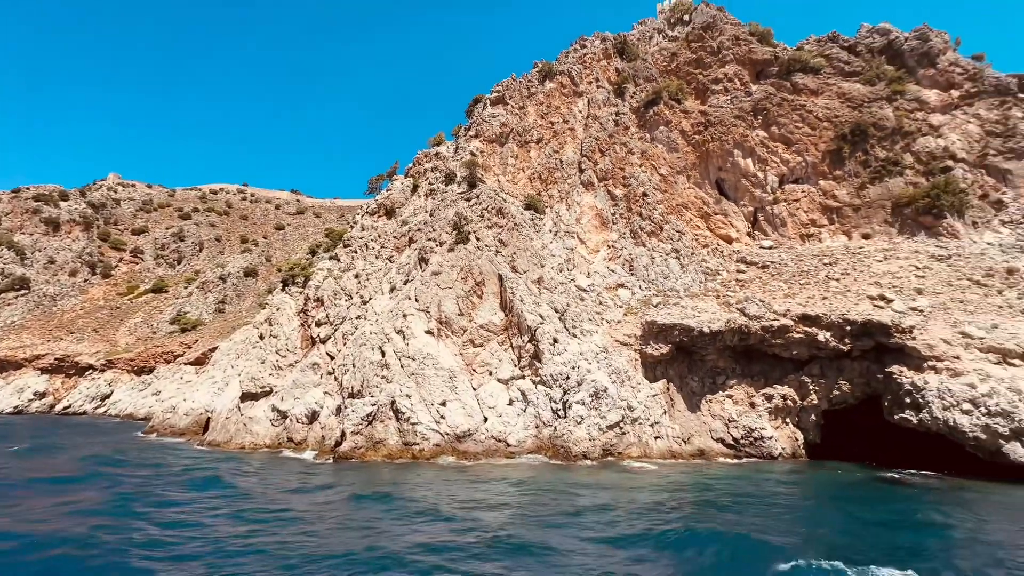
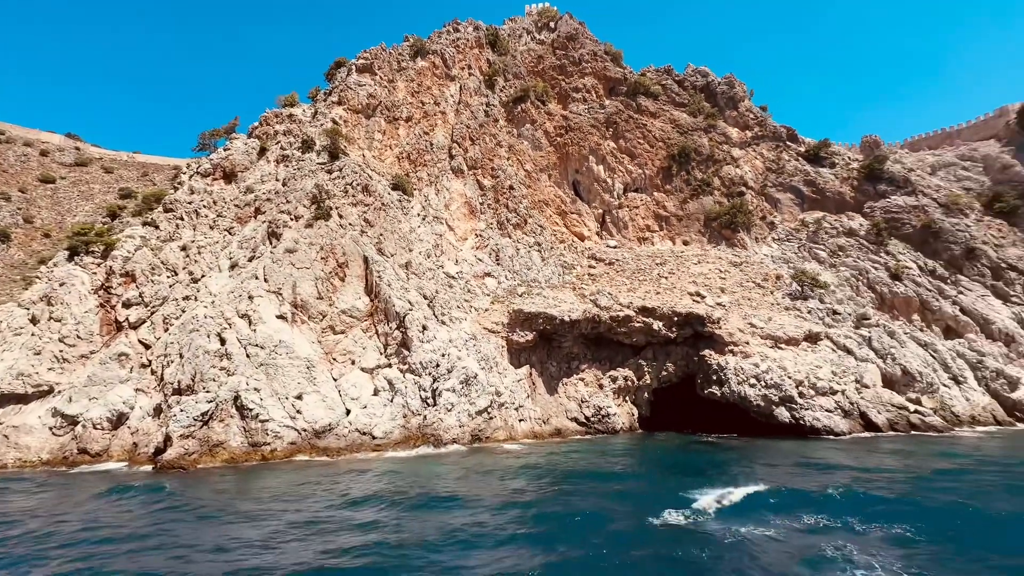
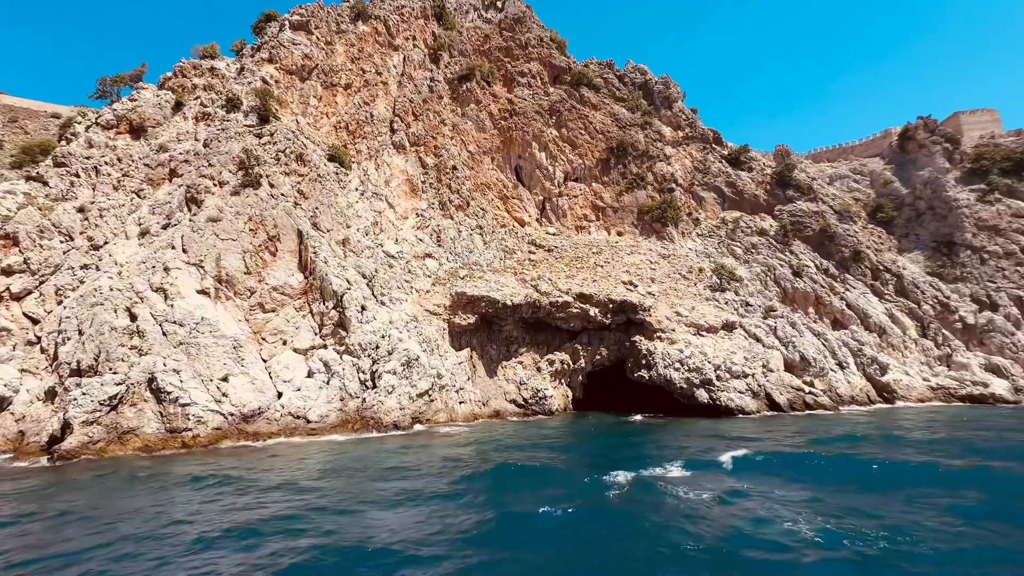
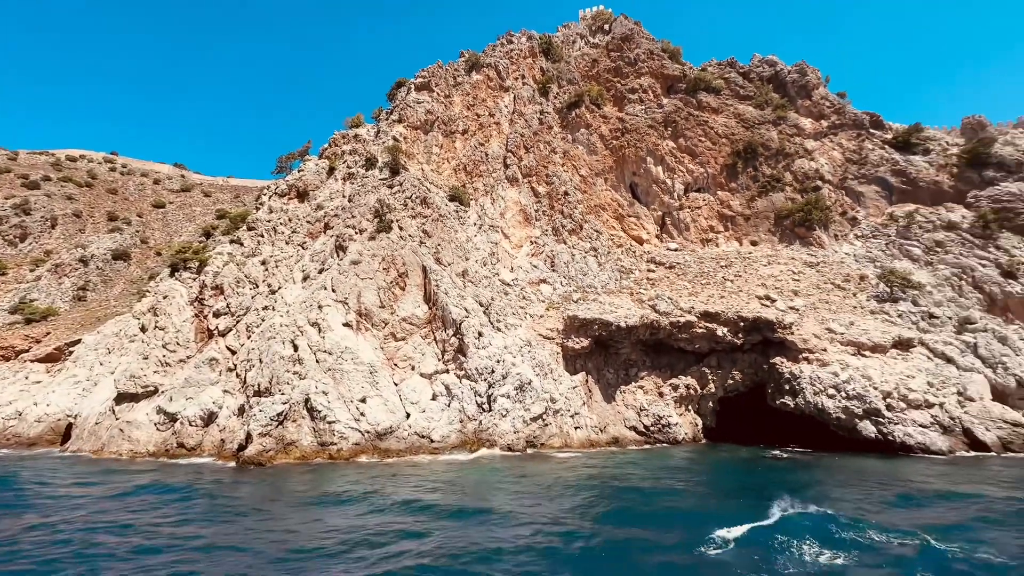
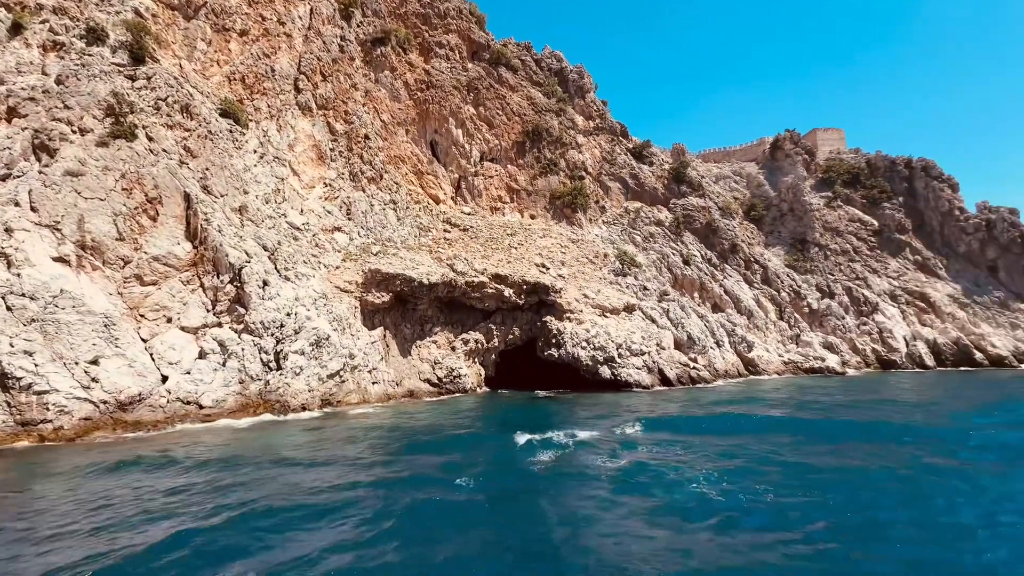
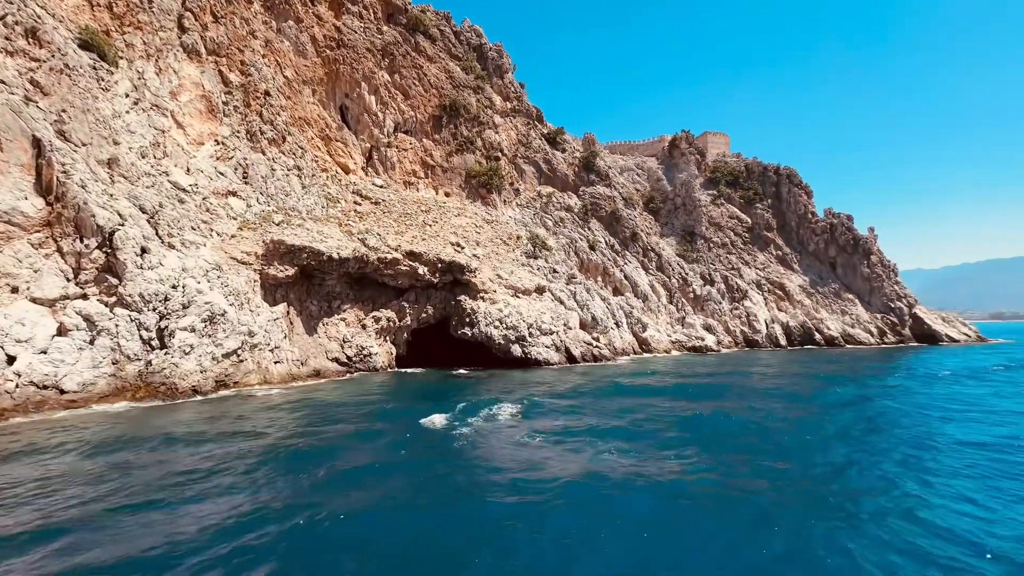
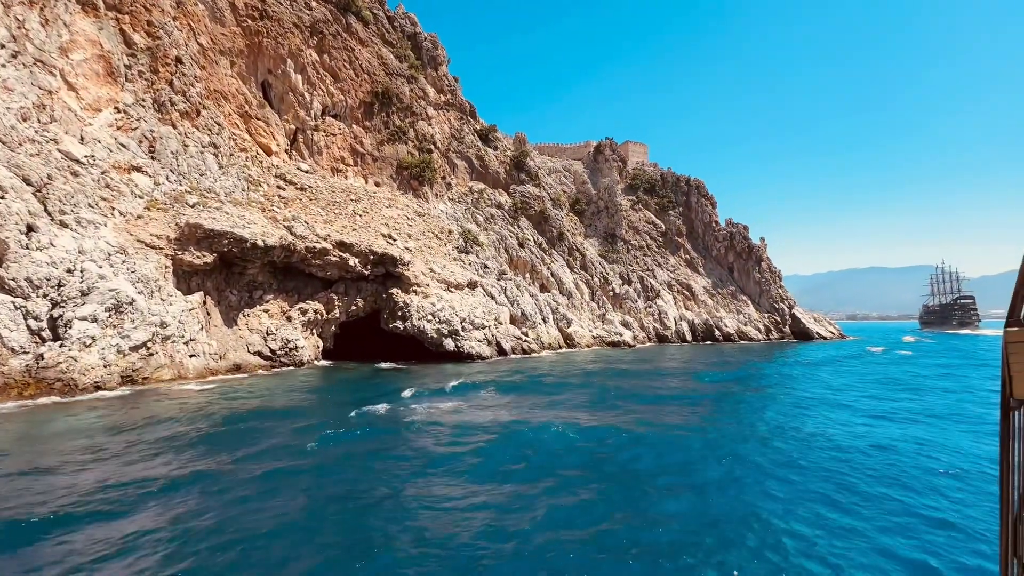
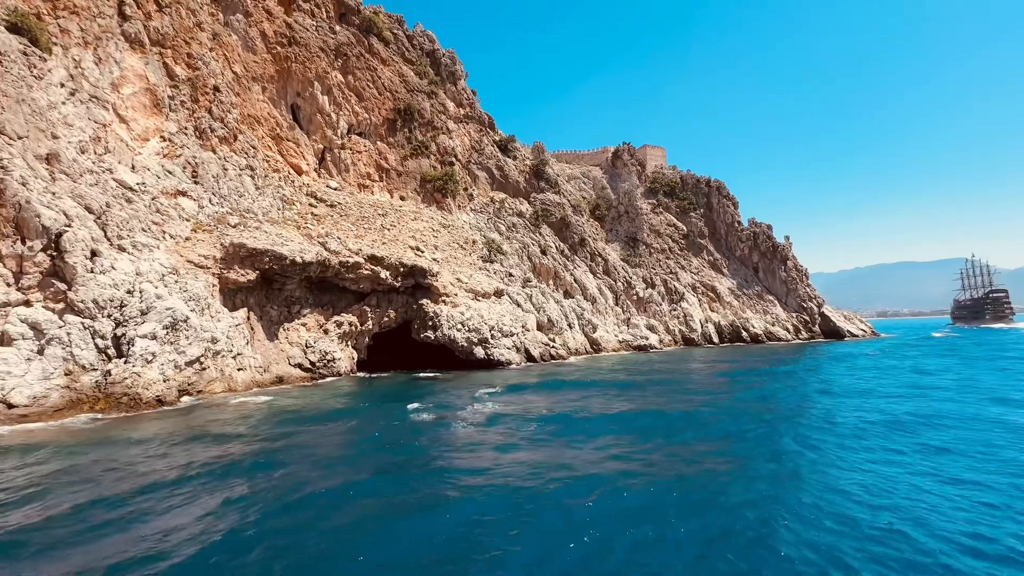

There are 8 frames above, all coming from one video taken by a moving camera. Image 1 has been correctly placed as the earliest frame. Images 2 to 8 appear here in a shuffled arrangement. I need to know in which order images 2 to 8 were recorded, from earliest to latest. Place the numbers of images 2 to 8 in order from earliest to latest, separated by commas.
4, 2, 3, 5, 6, 7, 8
